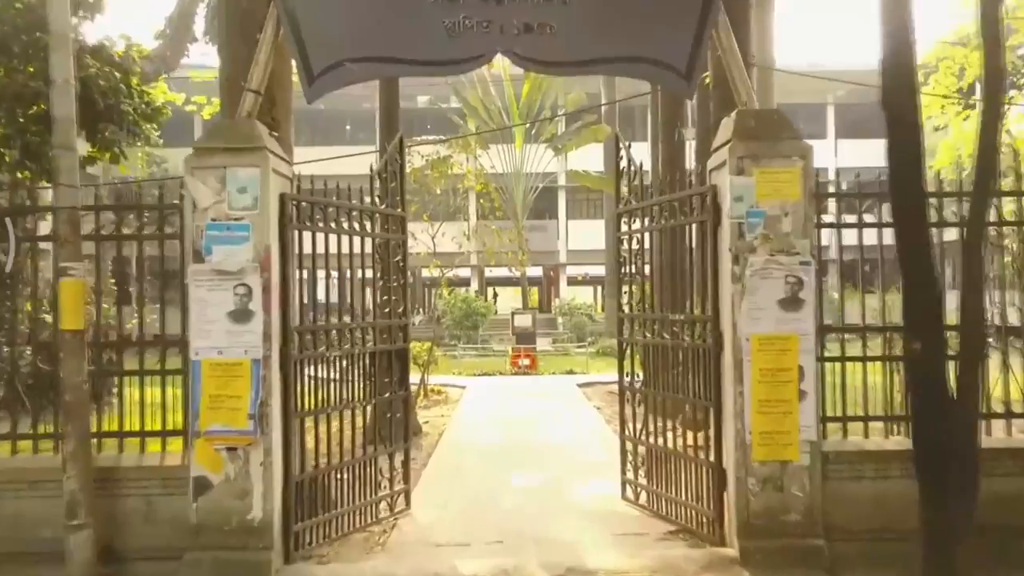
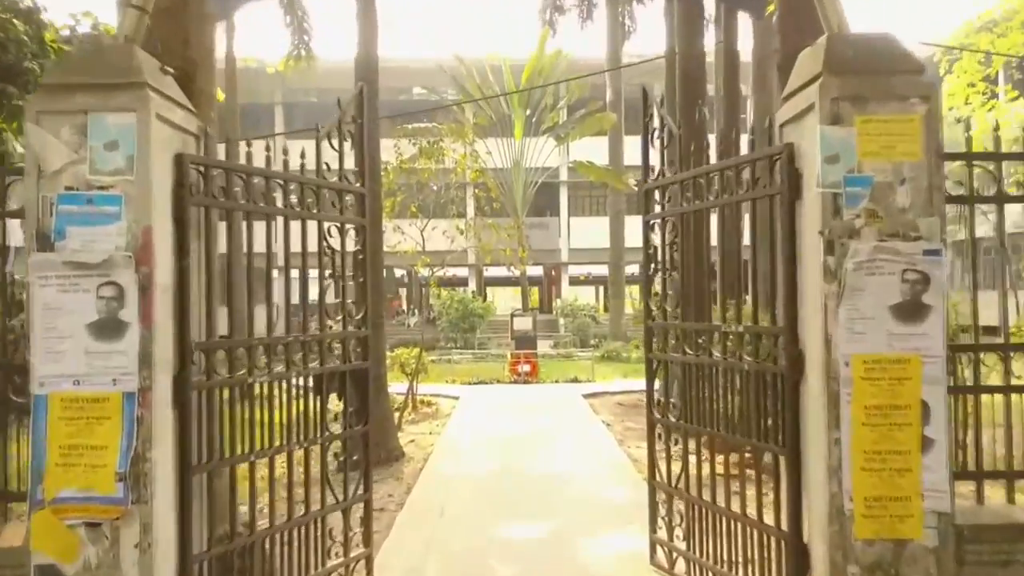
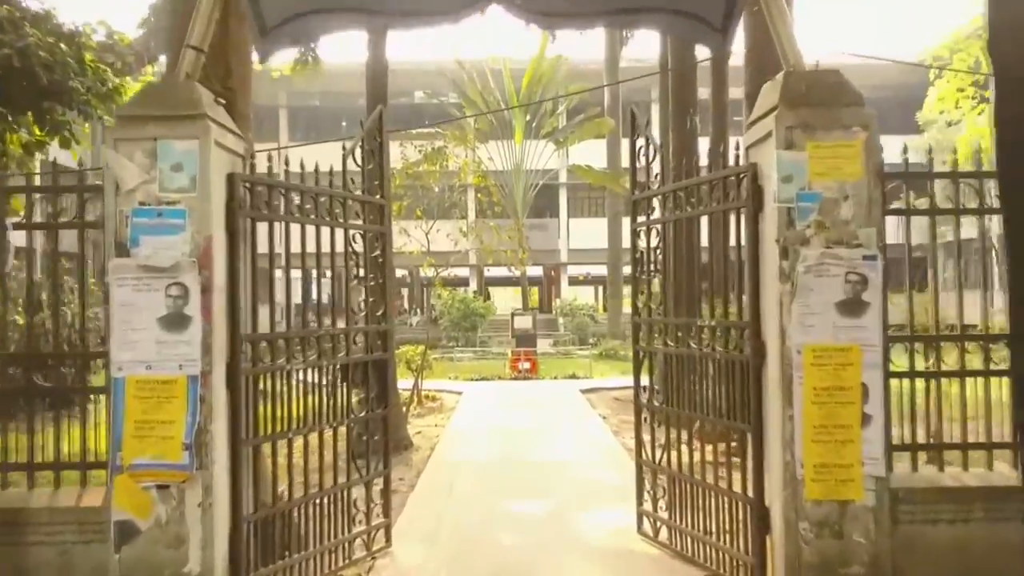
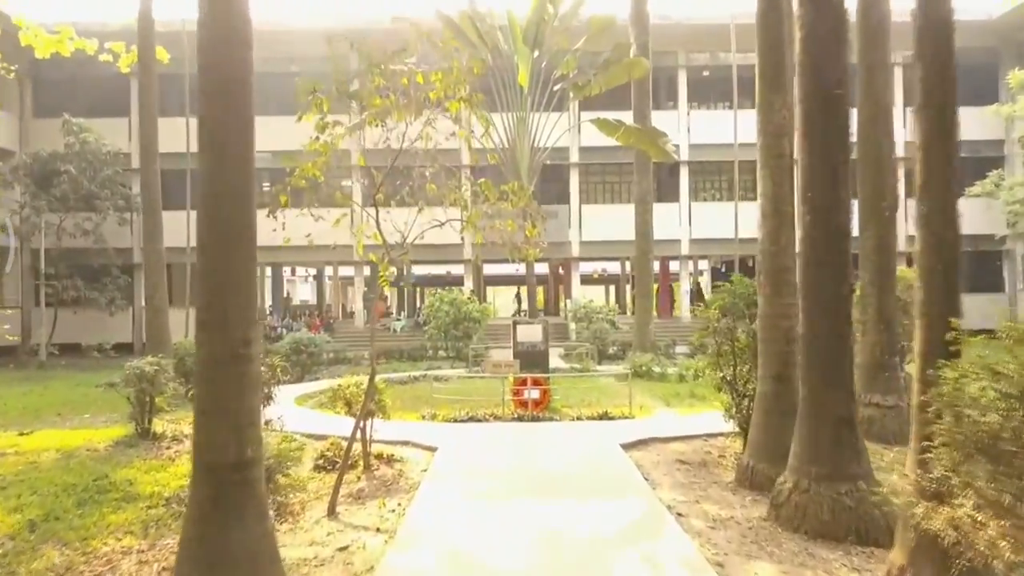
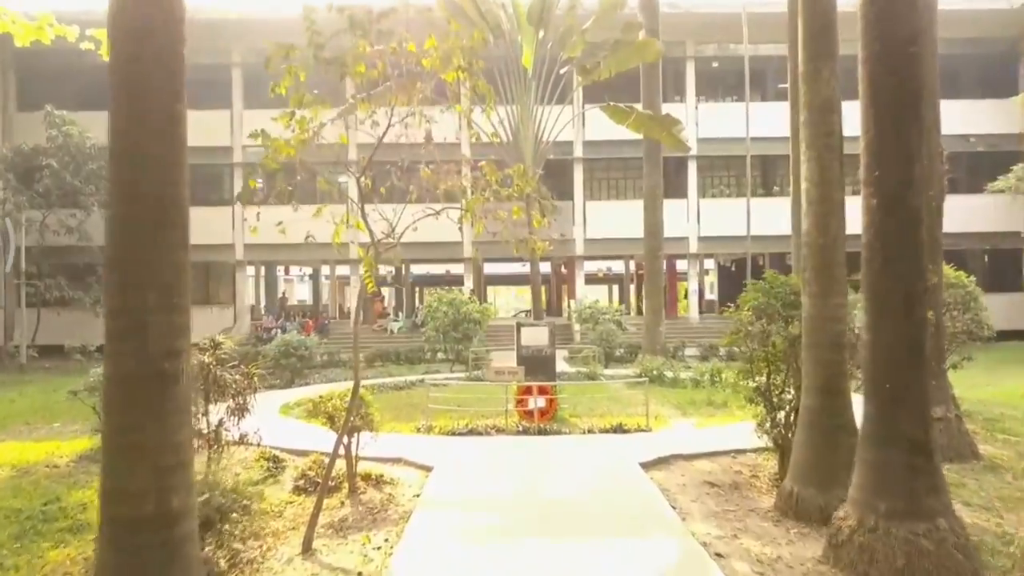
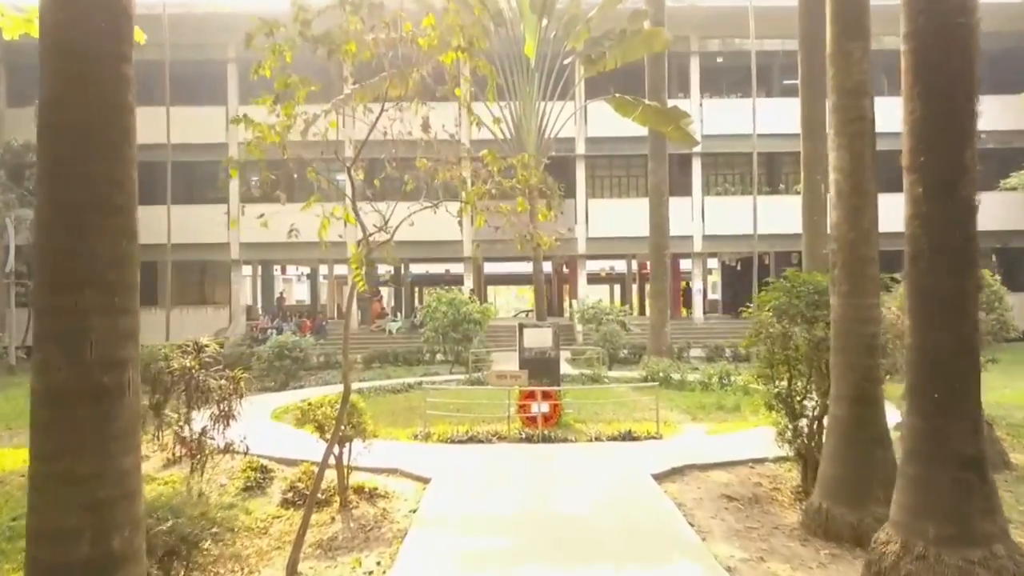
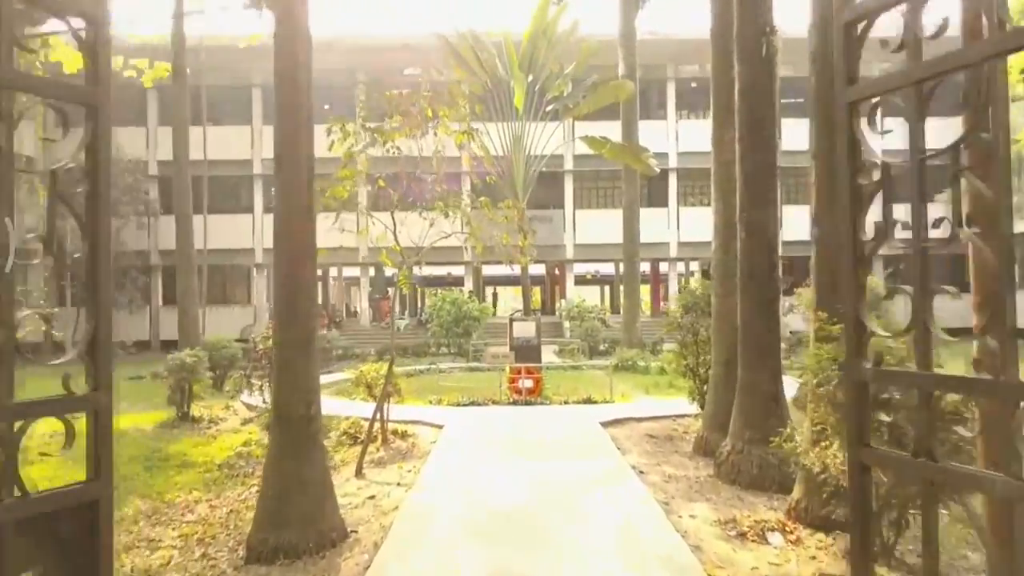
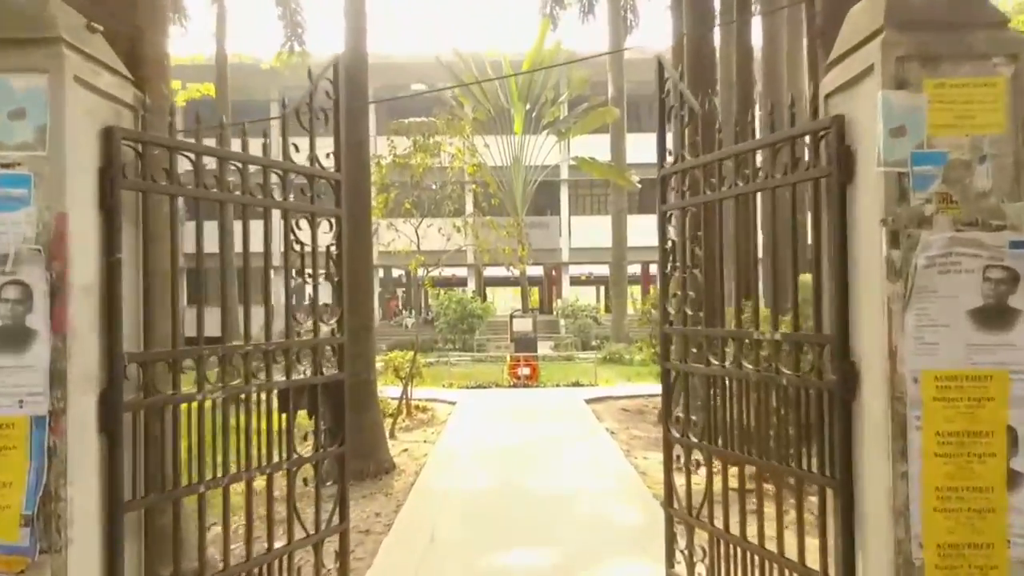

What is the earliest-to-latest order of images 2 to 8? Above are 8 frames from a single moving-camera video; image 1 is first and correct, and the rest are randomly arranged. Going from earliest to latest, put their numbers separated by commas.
3, 2, 8, 7, 4, 5, 6
